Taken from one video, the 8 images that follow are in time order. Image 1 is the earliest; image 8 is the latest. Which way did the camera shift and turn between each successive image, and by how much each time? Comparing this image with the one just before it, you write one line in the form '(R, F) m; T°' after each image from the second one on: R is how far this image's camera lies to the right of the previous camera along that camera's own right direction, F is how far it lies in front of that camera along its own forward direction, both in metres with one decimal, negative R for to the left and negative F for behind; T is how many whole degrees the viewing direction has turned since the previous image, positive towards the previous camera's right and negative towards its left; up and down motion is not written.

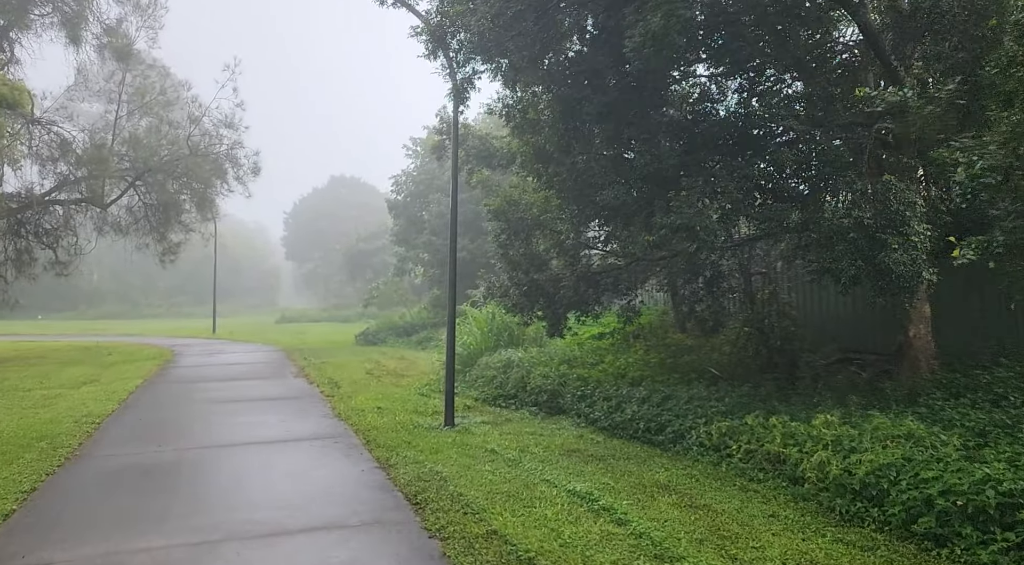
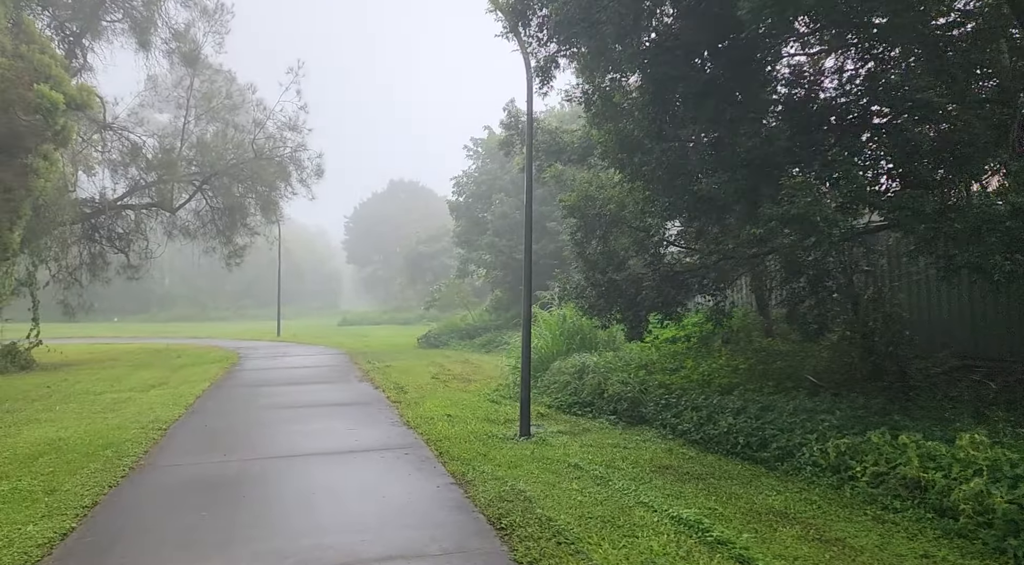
(-0.3, +0.6) m; -4°
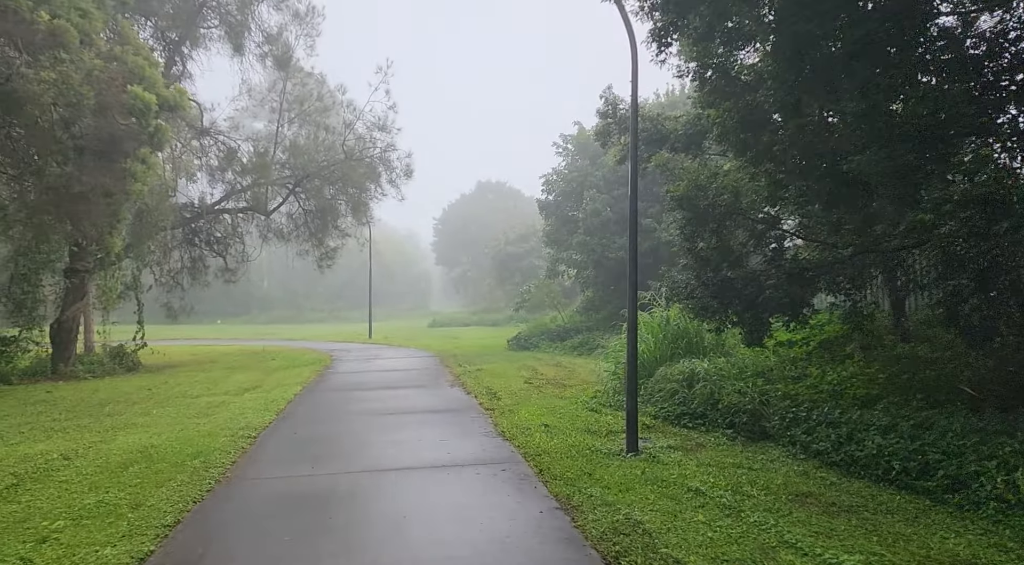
(-0.2, +0.8) m; -7°
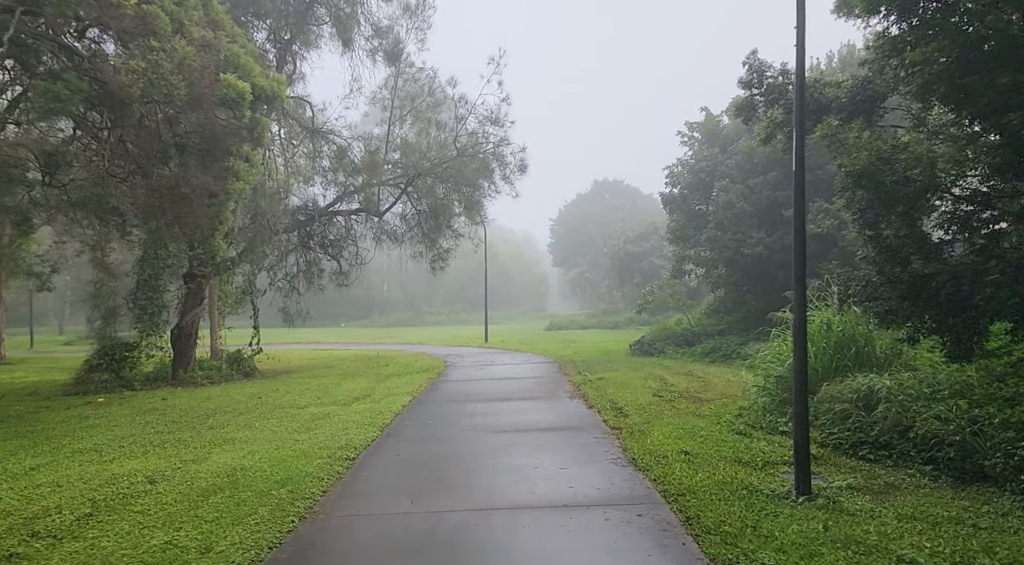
(-0.2, +1.4) m; -9°
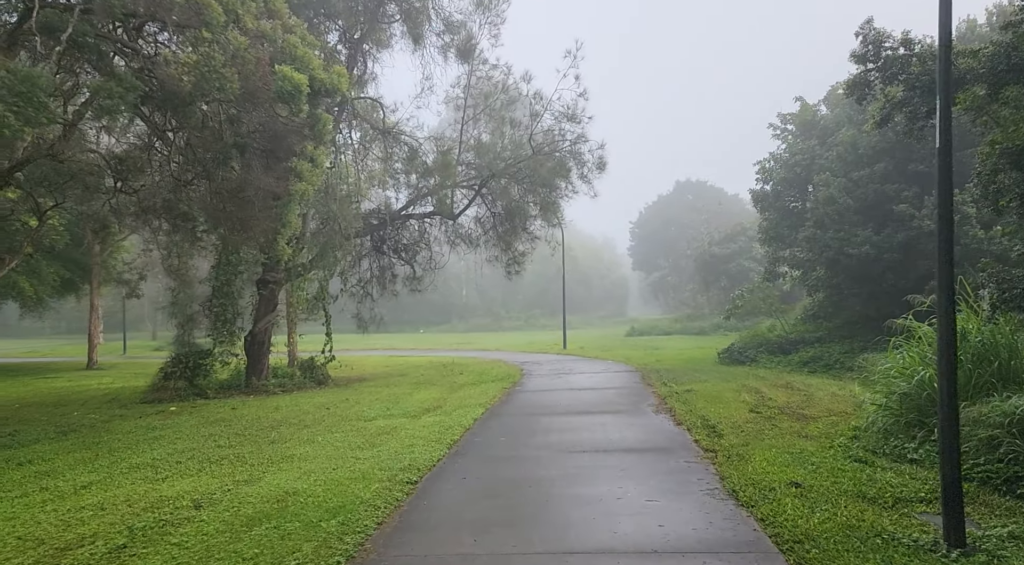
(0.0, +0.9) m; -6°
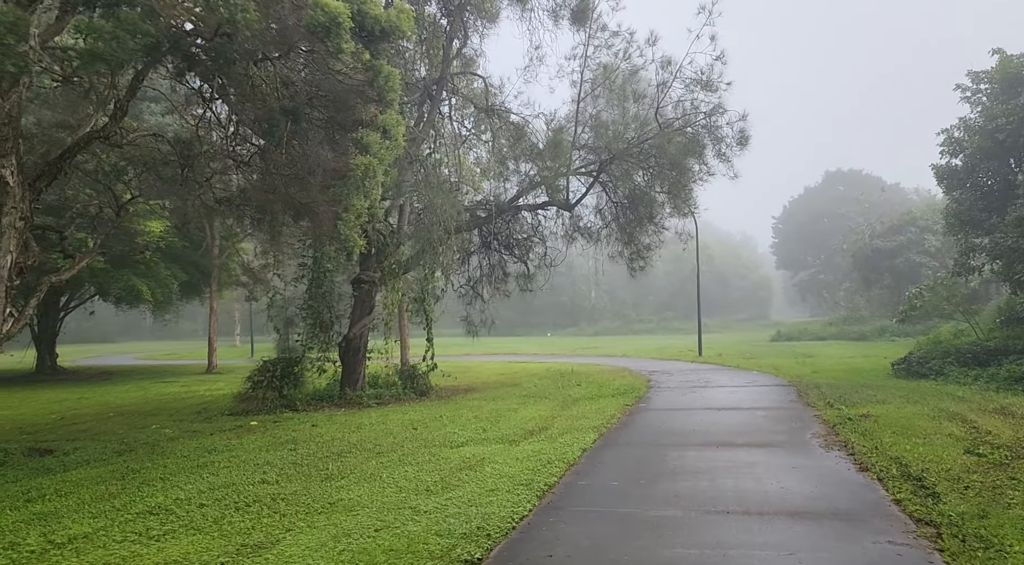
(+0.2, +2.5) m; -10°
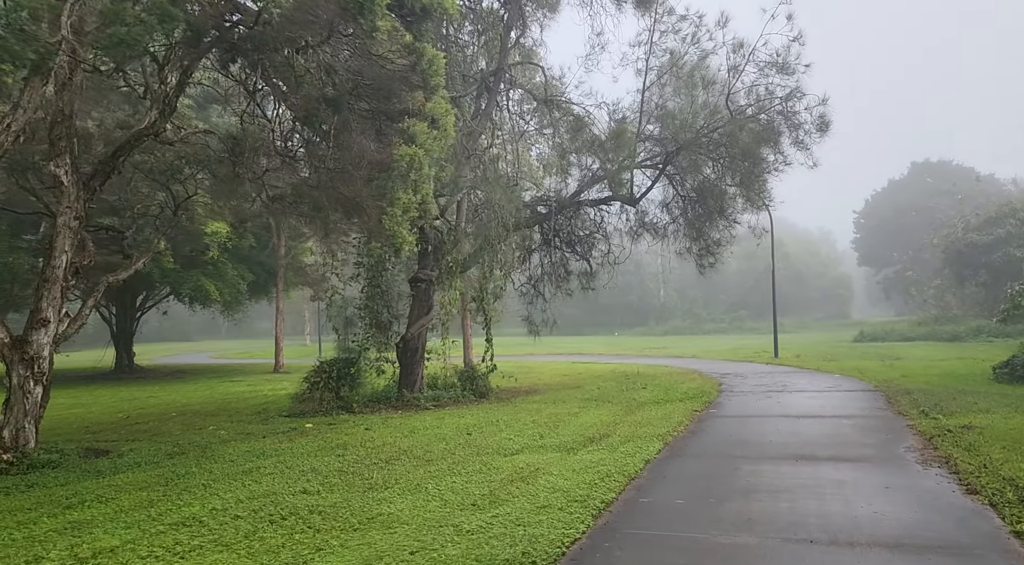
(+0.1, +0.6) m; -5°
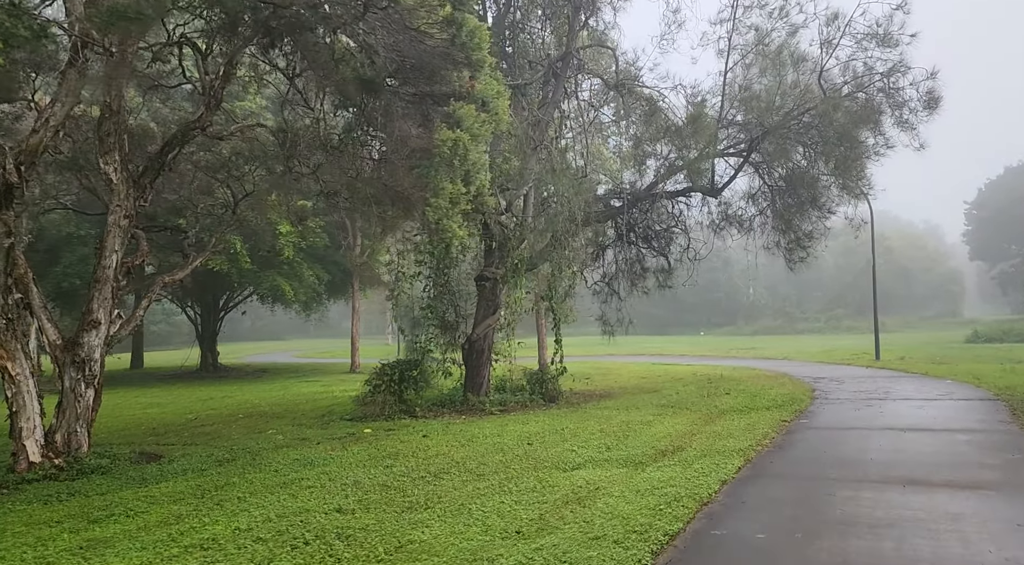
(+0.3, +0.9) m; -7°
